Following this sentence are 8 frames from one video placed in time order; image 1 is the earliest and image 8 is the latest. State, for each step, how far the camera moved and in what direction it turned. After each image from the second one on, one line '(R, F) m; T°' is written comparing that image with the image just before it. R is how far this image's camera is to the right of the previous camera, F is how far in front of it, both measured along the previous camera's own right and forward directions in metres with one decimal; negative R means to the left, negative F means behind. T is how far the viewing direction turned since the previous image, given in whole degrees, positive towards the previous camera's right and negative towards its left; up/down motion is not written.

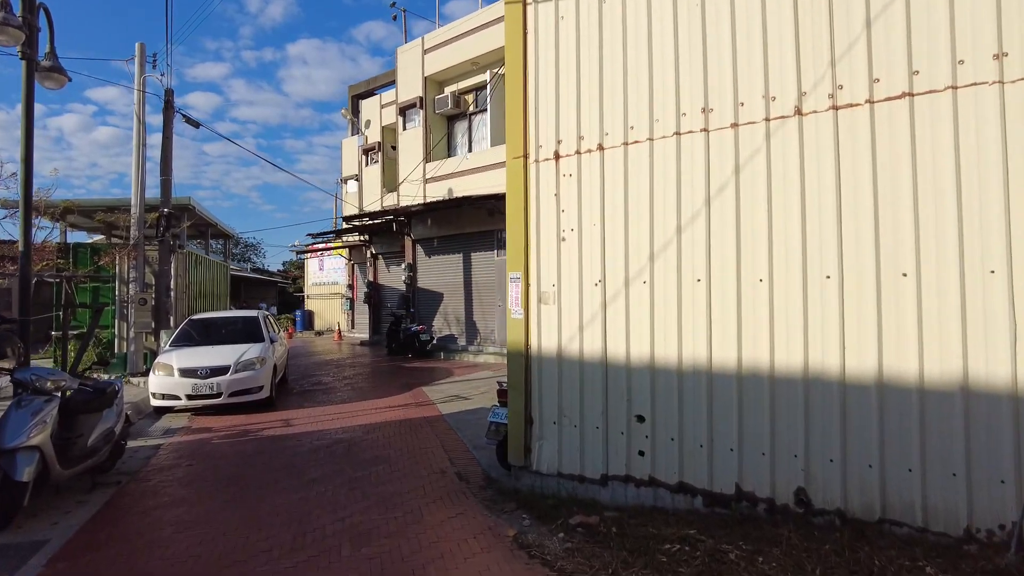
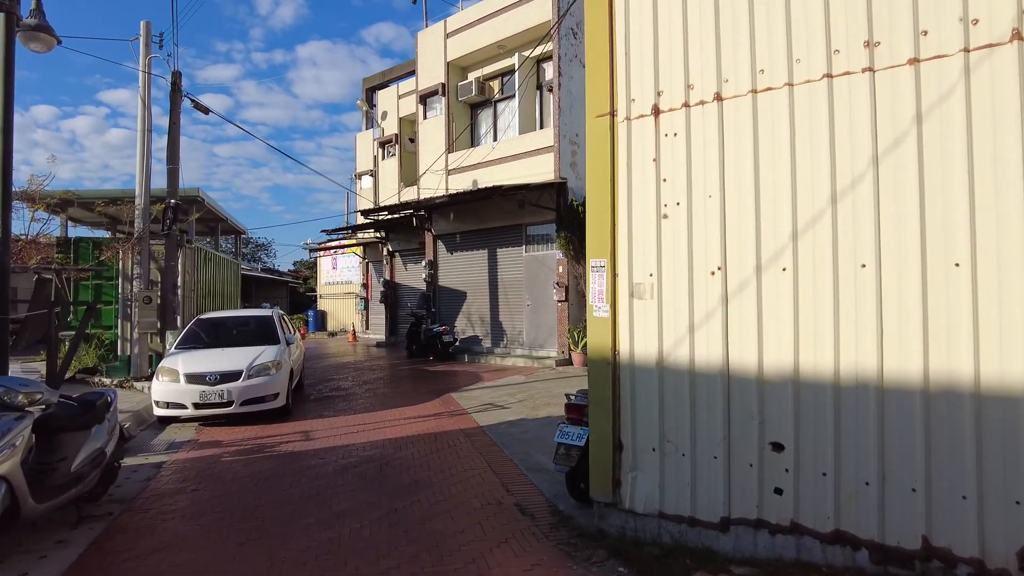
(-0.5, +1.1) m; -1°
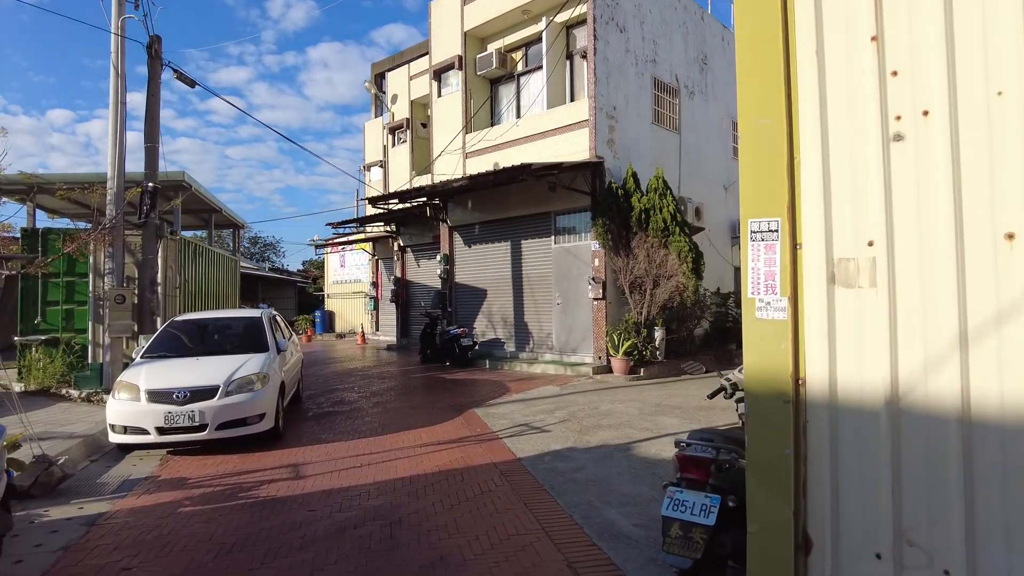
(-0.4, +1.8) m; -1°
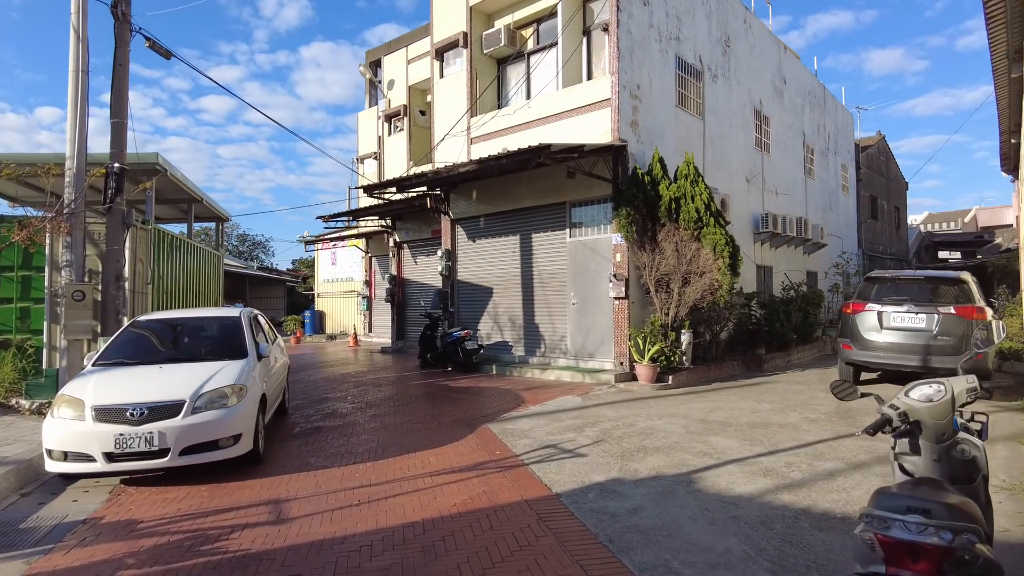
(-0.4, +1.3) m; +1°
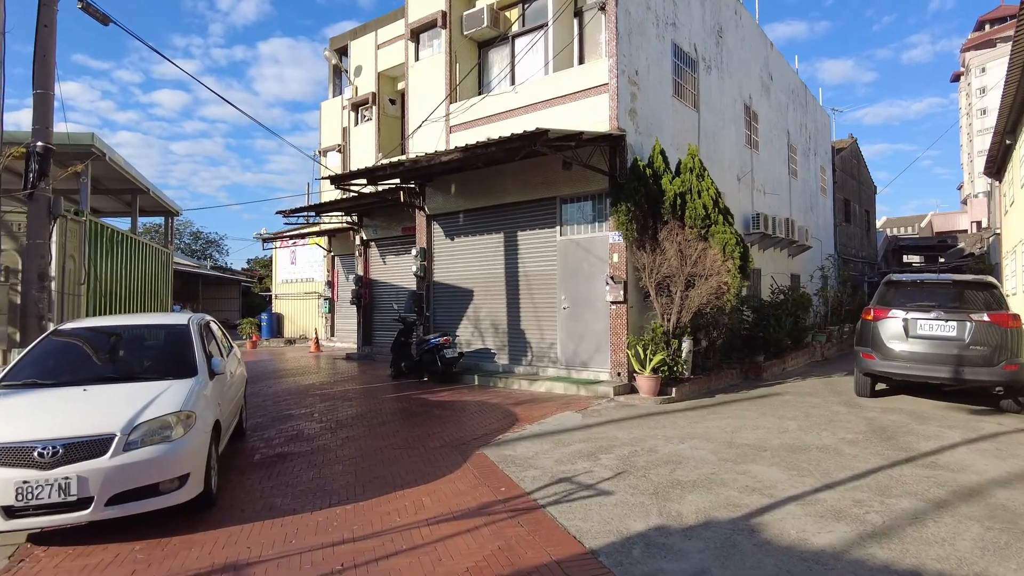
(-0.4, +1.1) m; +3°
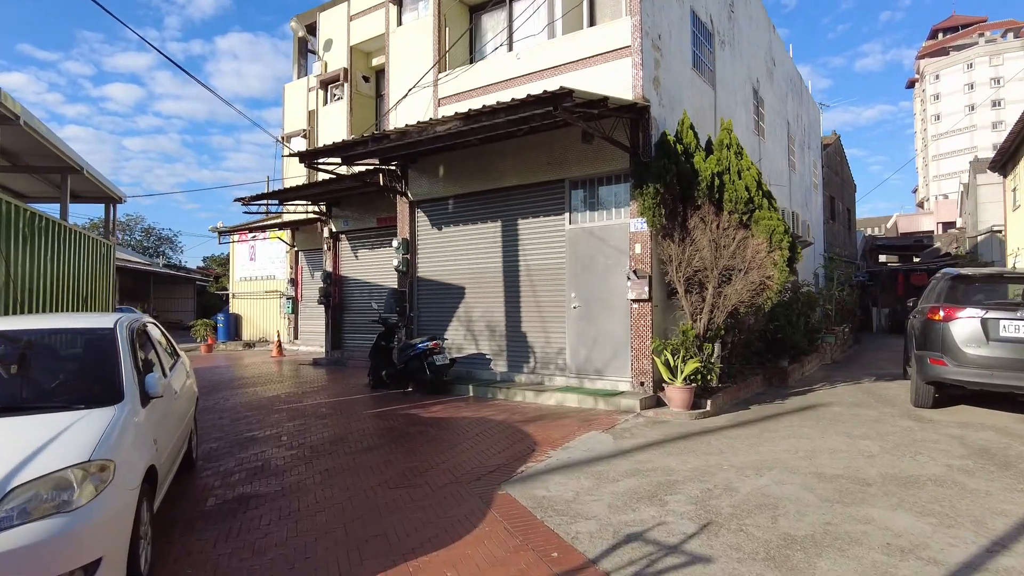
(-0.6, +1.5) m; +3°
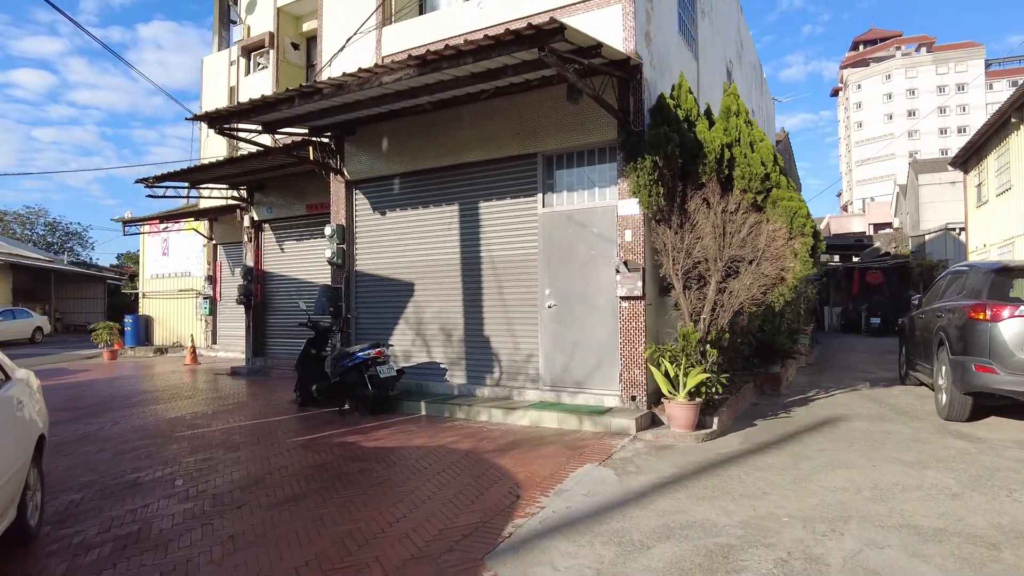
(-0.3, +1.6) m; +6°
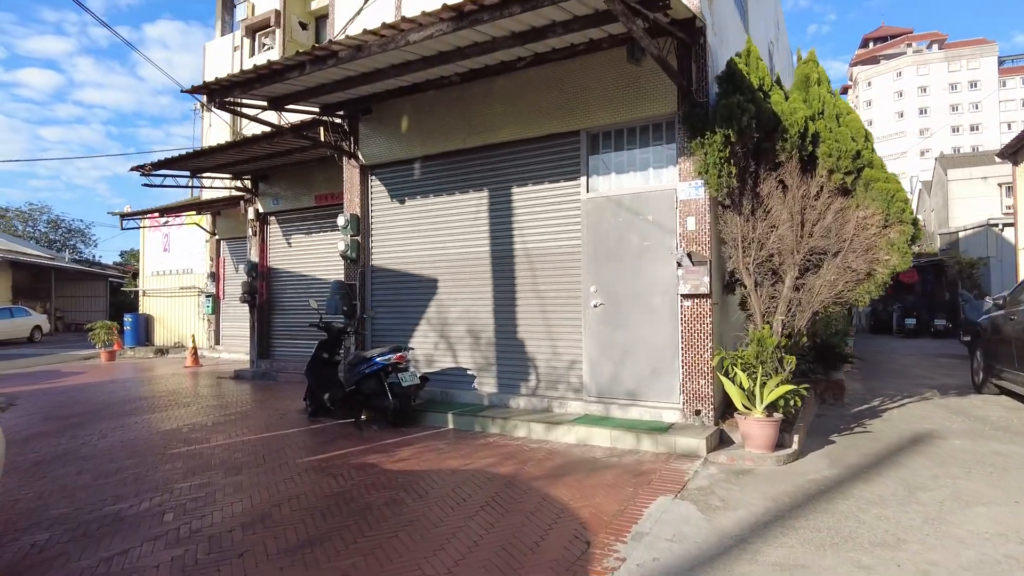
(-0.4, +1.0) m; 0°
